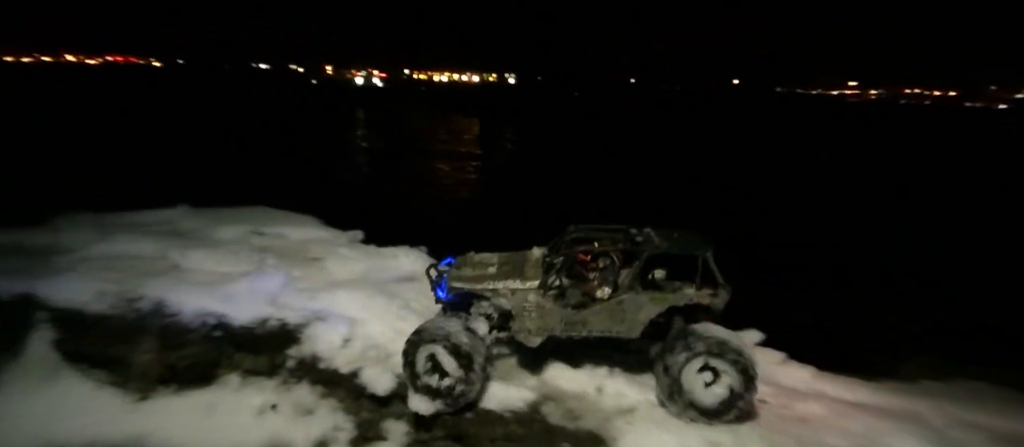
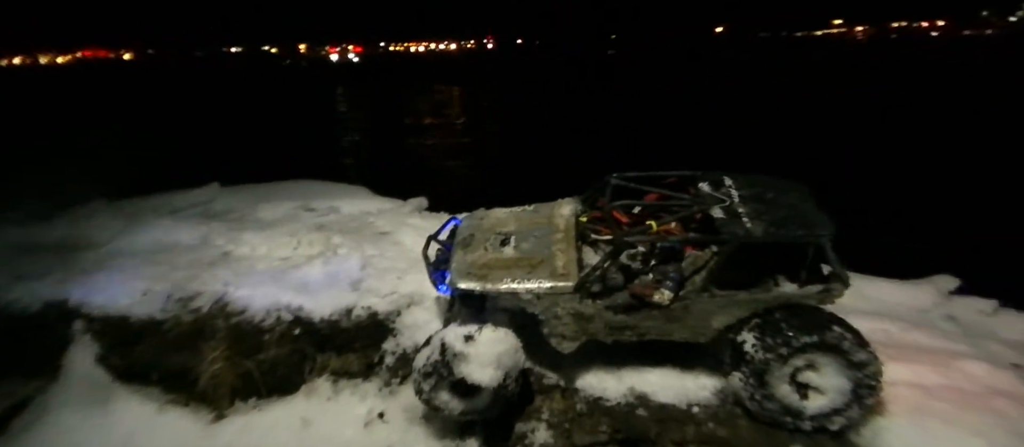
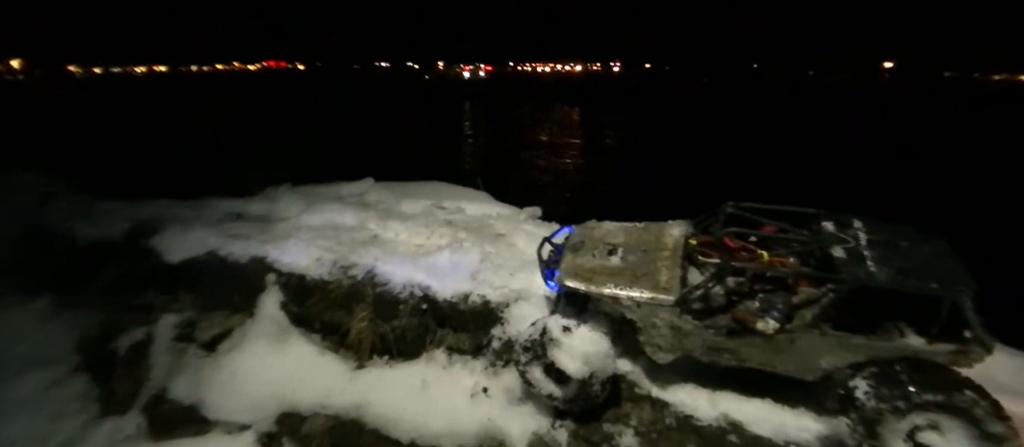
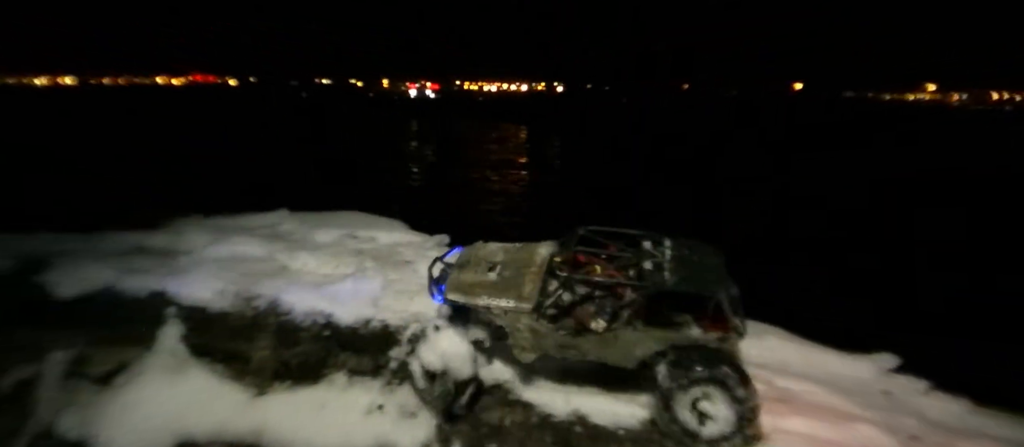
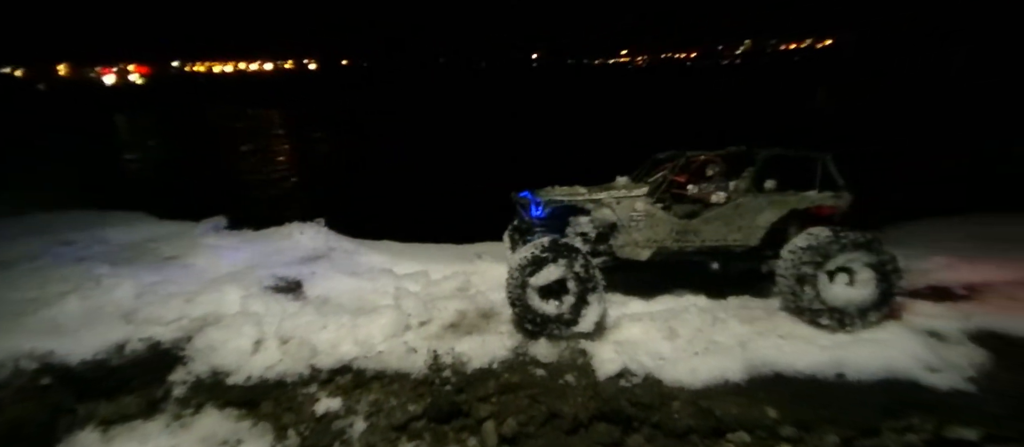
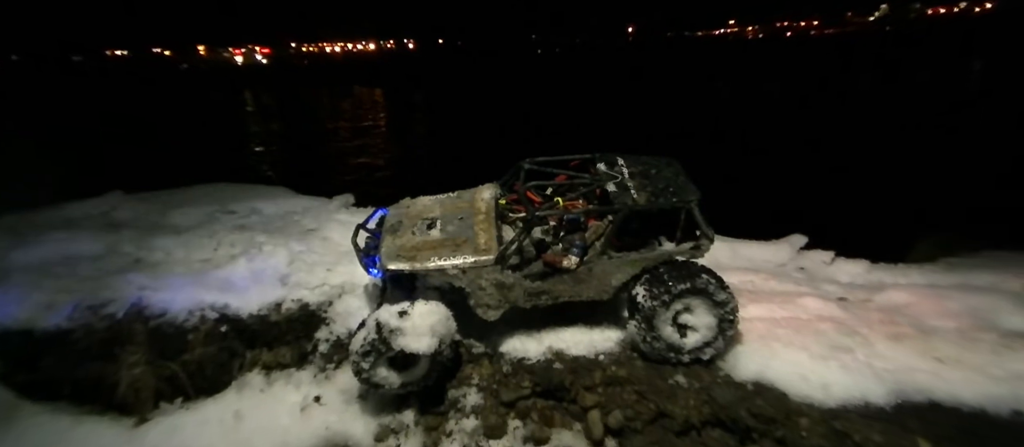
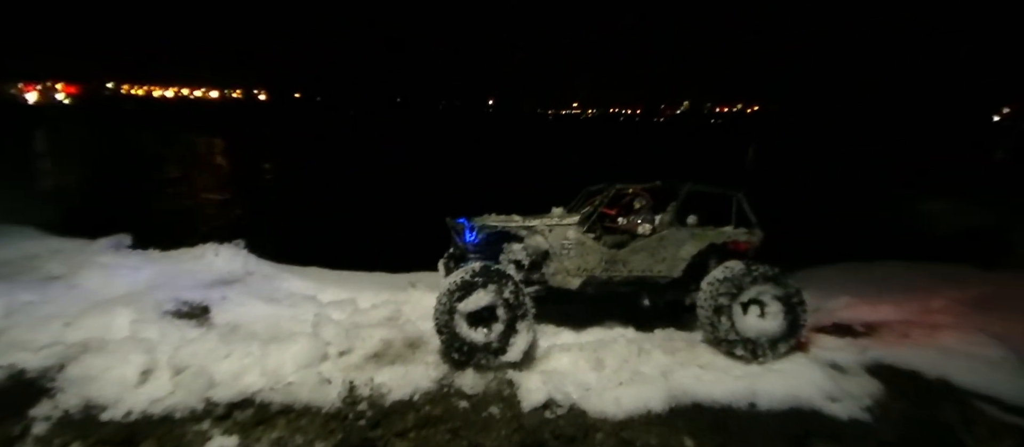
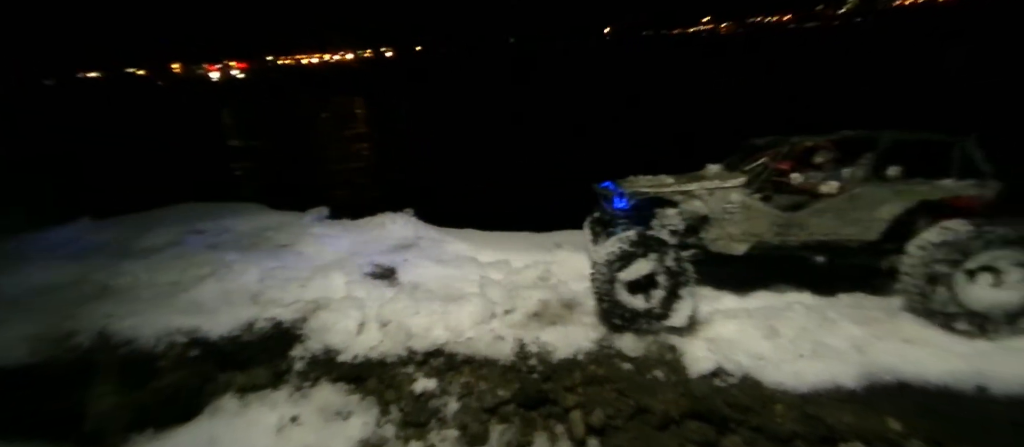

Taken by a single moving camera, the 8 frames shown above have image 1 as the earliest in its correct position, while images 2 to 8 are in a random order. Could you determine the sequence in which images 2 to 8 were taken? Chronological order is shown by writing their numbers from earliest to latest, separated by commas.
4, 3, 2, 6, 8, 5, 7
